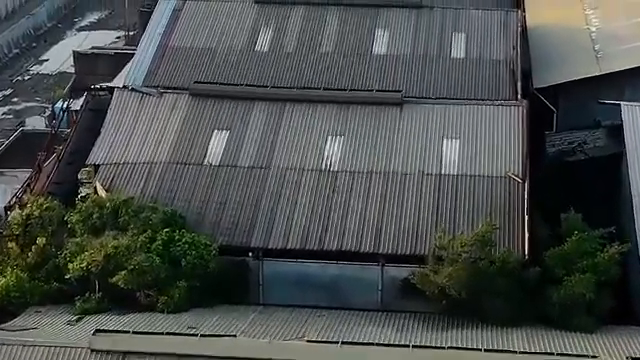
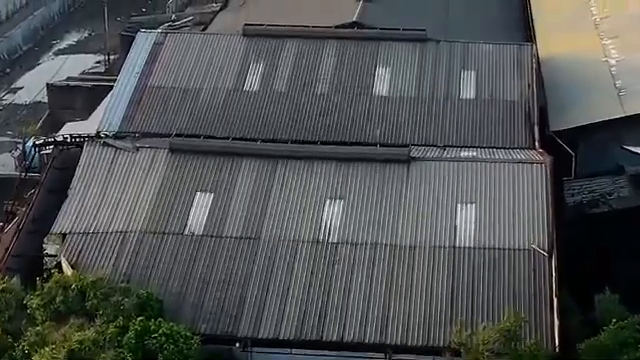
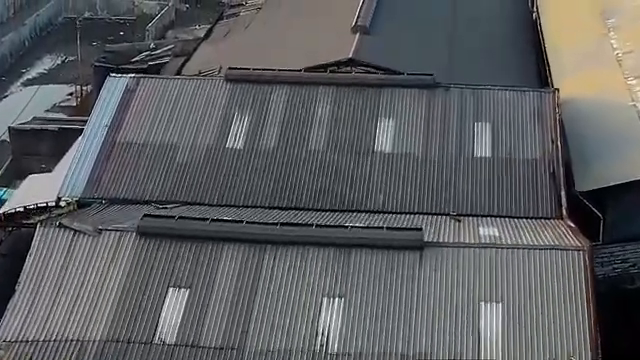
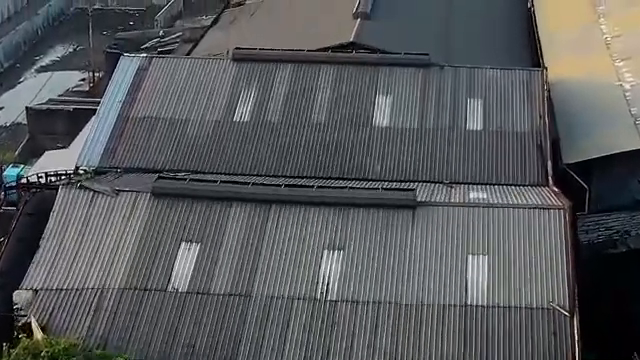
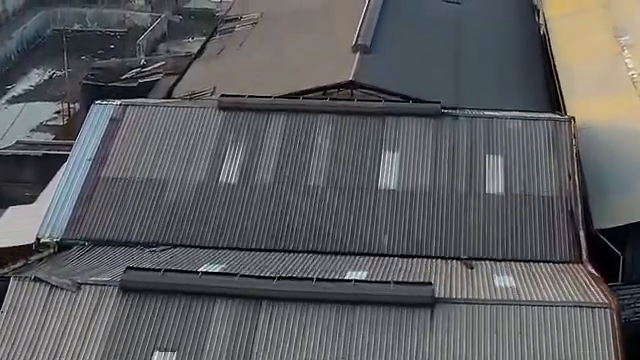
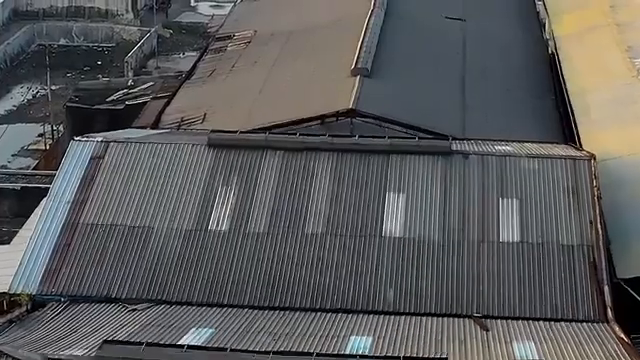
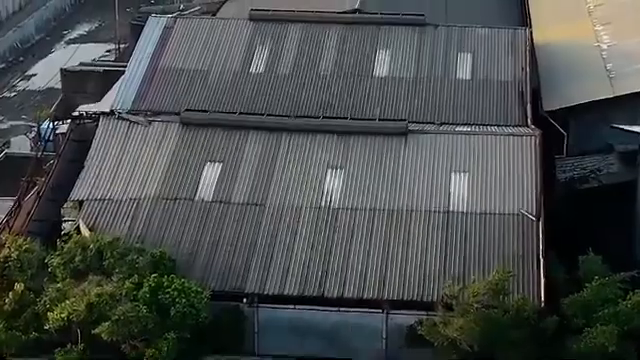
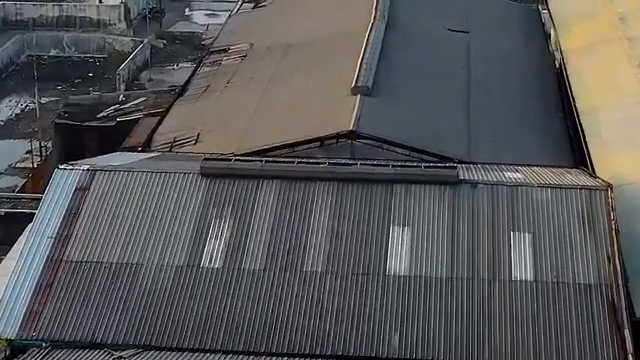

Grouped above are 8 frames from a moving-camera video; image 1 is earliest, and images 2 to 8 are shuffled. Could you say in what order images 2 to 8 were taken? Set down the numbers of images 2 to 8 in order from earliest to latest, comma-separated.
7, 2, 4, 3, 5, 6, 8
